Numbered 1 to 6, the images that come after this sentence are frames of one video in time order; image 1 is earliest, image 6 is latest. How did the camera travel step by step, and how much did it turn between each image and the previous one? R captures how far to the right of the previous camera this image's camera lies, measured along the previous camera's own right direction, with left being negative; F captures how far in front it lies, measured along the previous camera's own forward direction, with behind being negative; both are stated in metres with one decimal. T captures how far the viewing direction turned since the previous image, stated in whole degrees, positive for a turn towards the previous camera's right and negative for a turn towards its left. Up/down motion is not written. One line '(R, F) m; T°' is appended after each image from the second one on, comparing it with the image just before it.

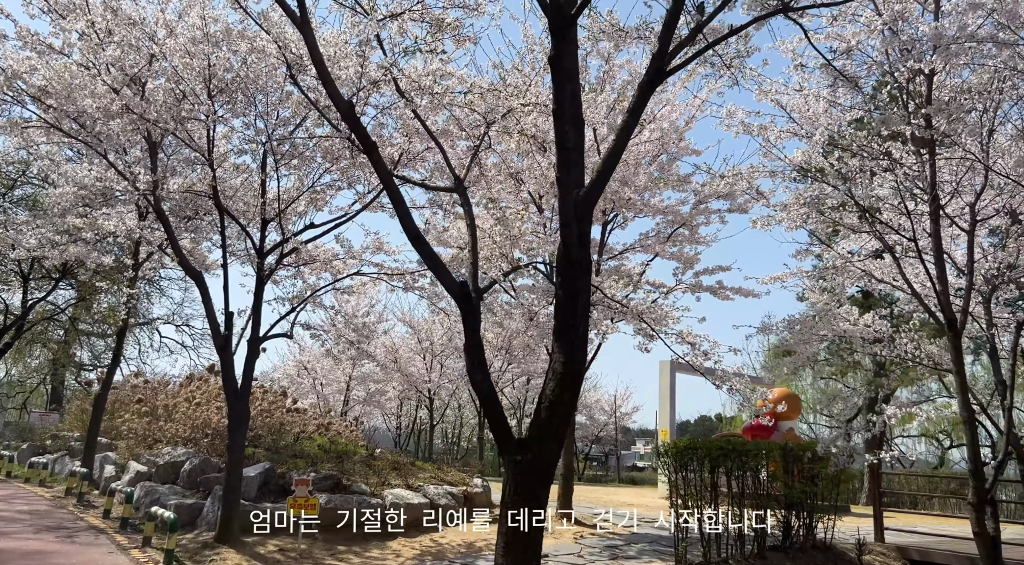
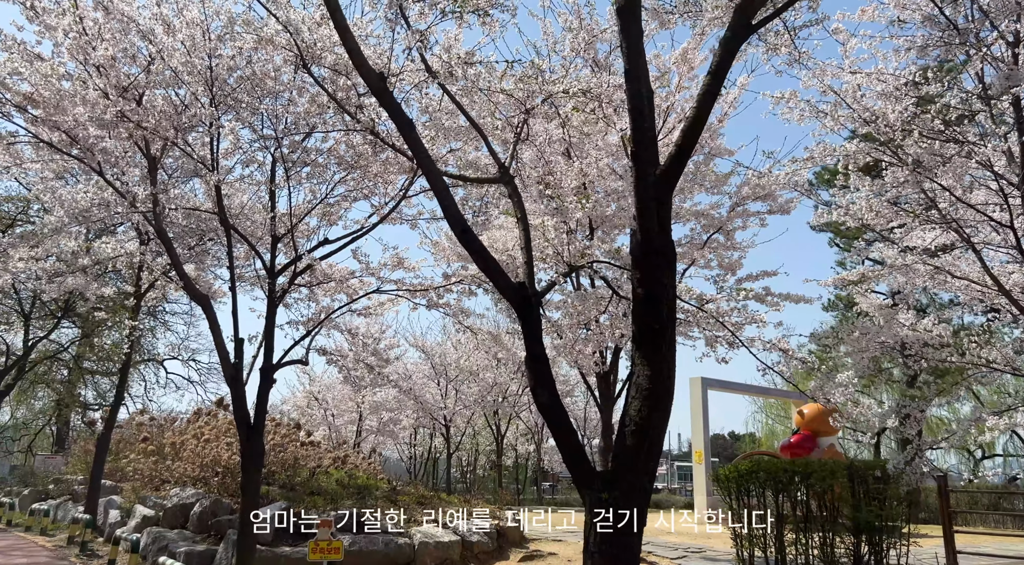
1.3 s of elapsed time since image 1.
(-0.3, +0.7) m; 0°
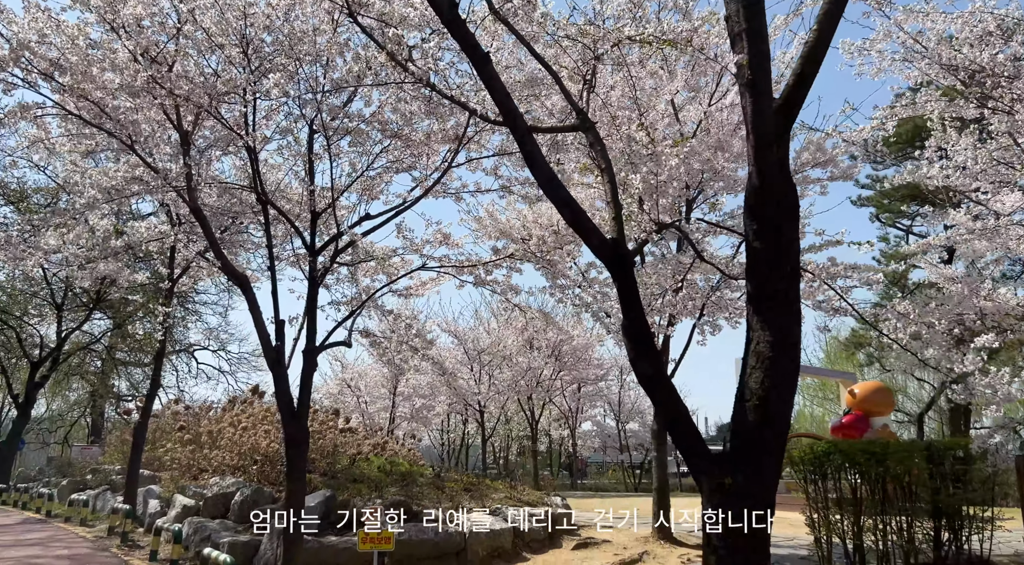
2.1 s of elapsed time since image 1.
(-0.3, +0.4) m; -2°
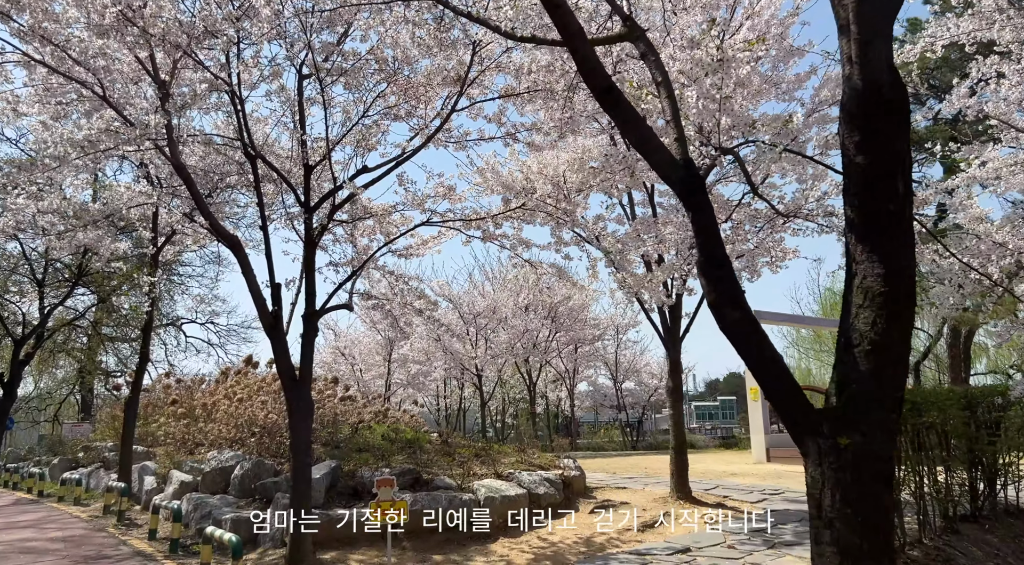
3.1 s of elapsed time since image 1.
(-0.2, +0.5) m; +1°
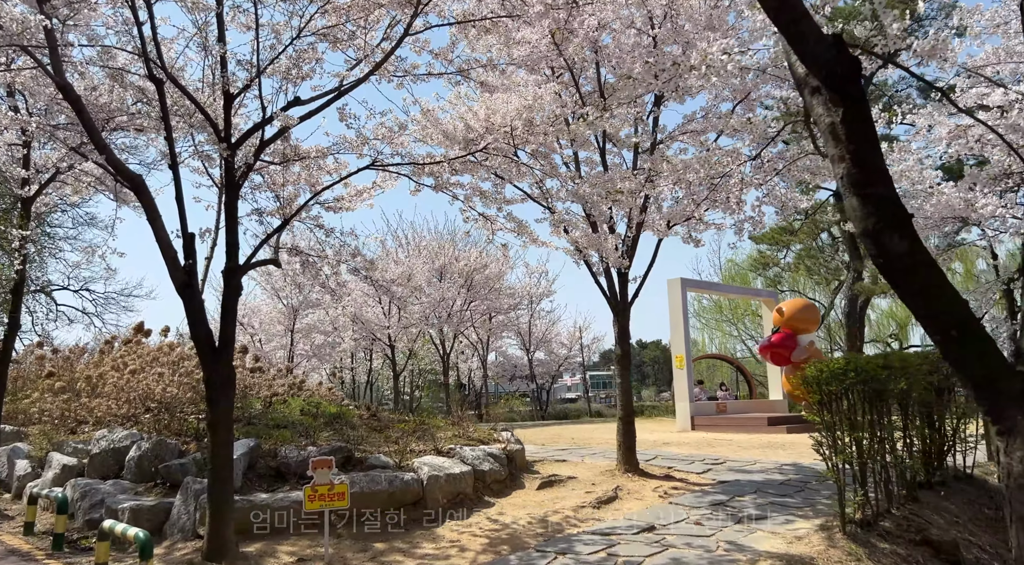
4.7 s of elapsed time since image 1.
(-0.5, +0.8) m; +8°
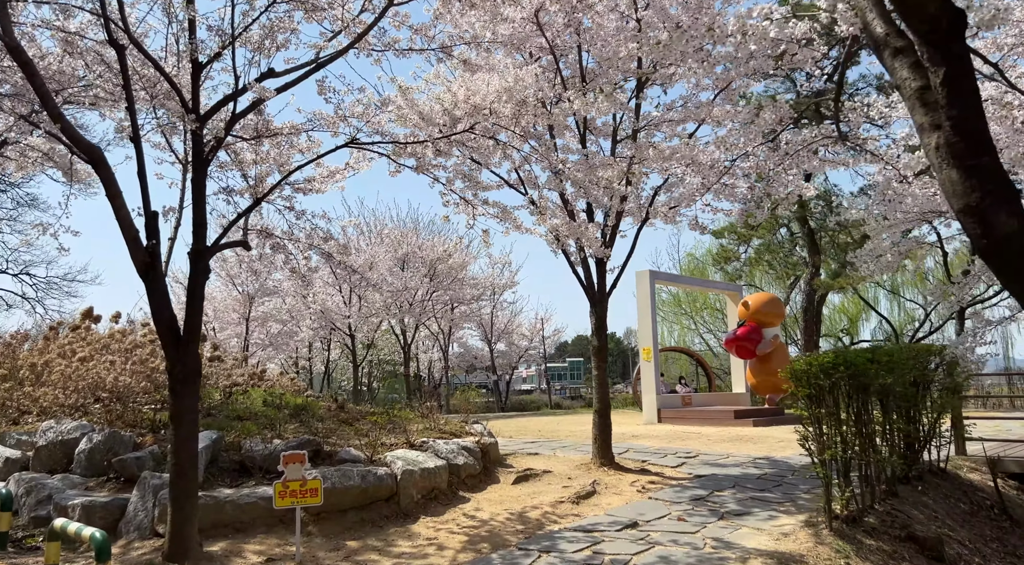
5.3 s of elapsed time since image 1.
(-0.2, +0.2) m; +3°
